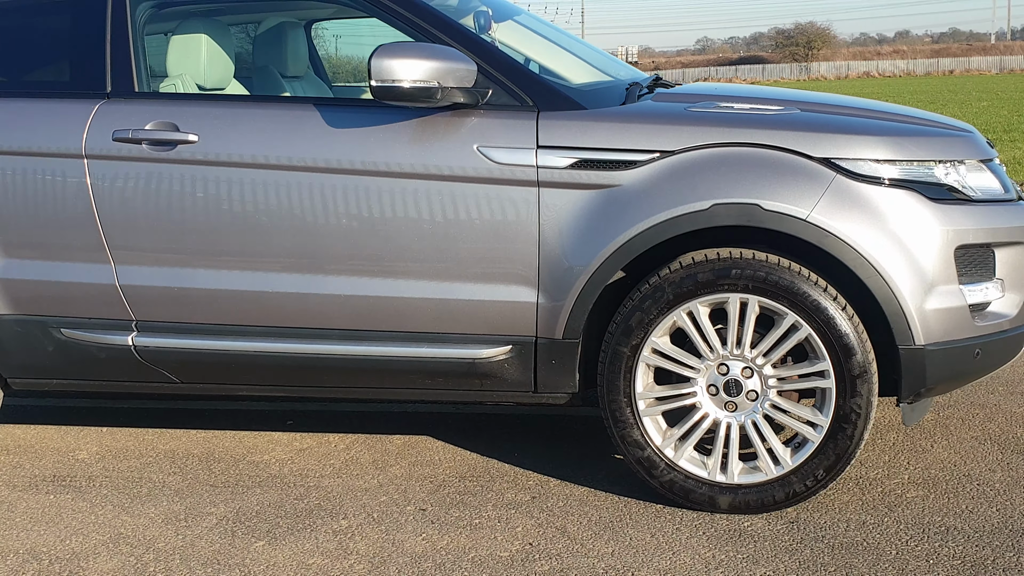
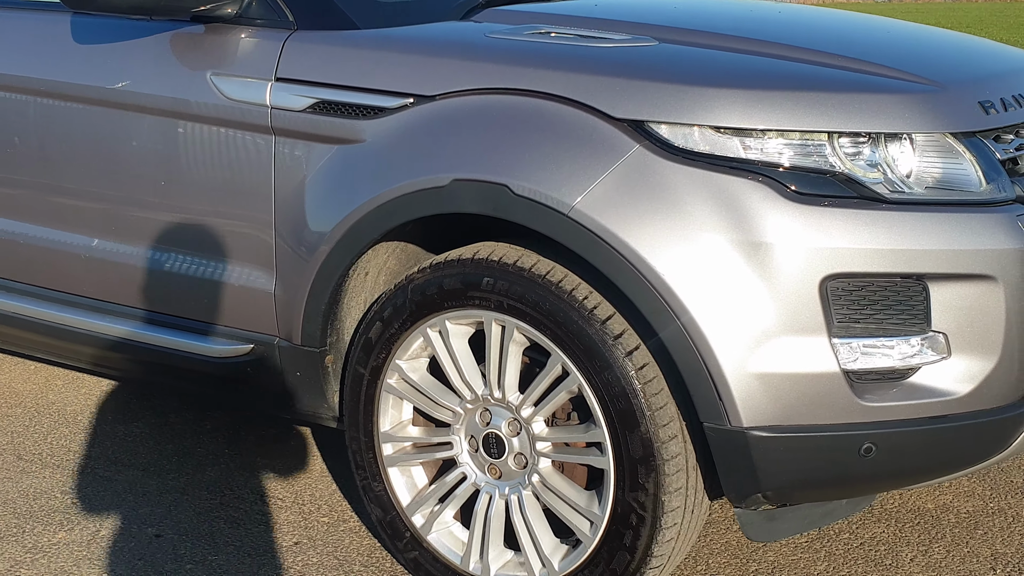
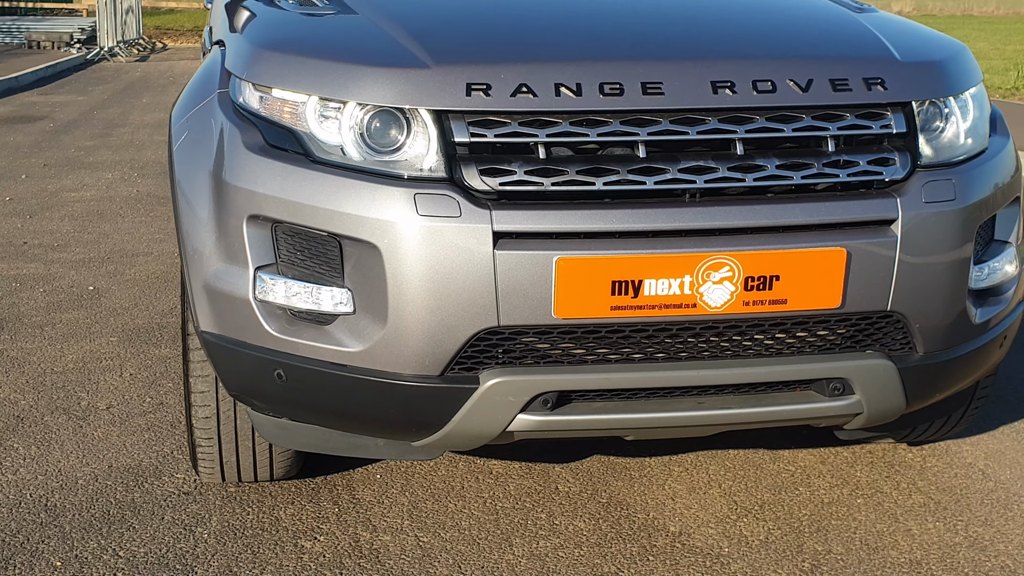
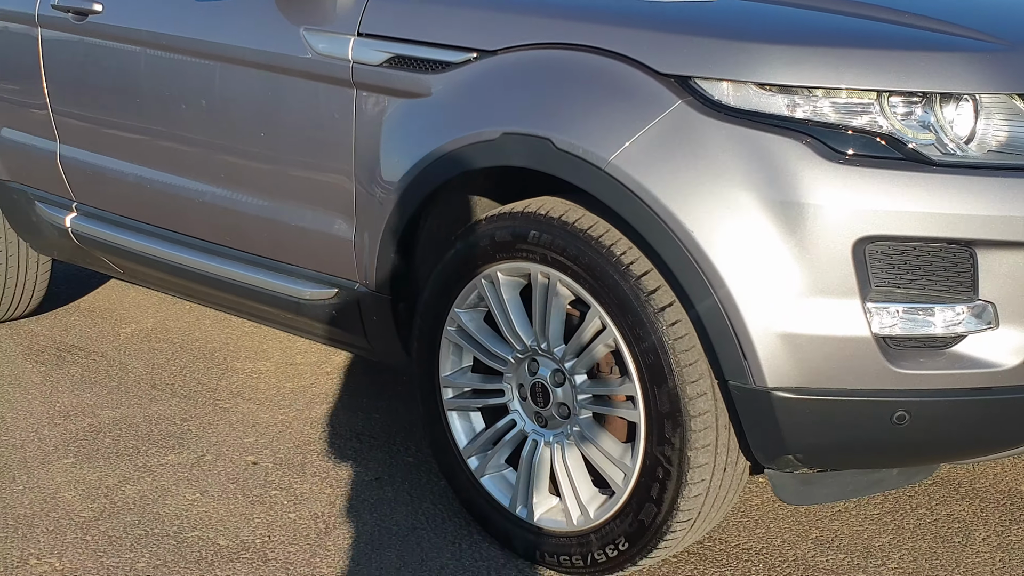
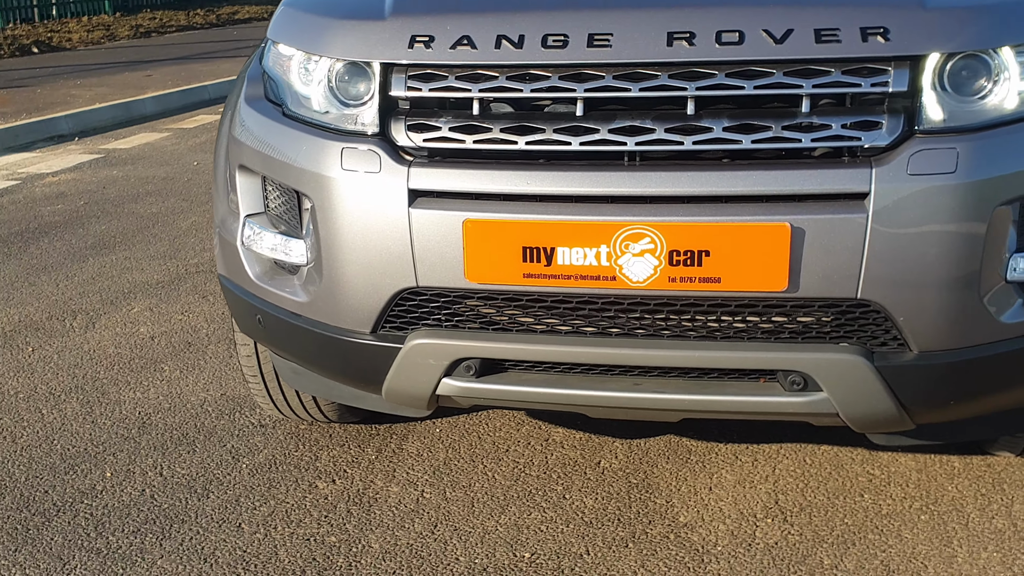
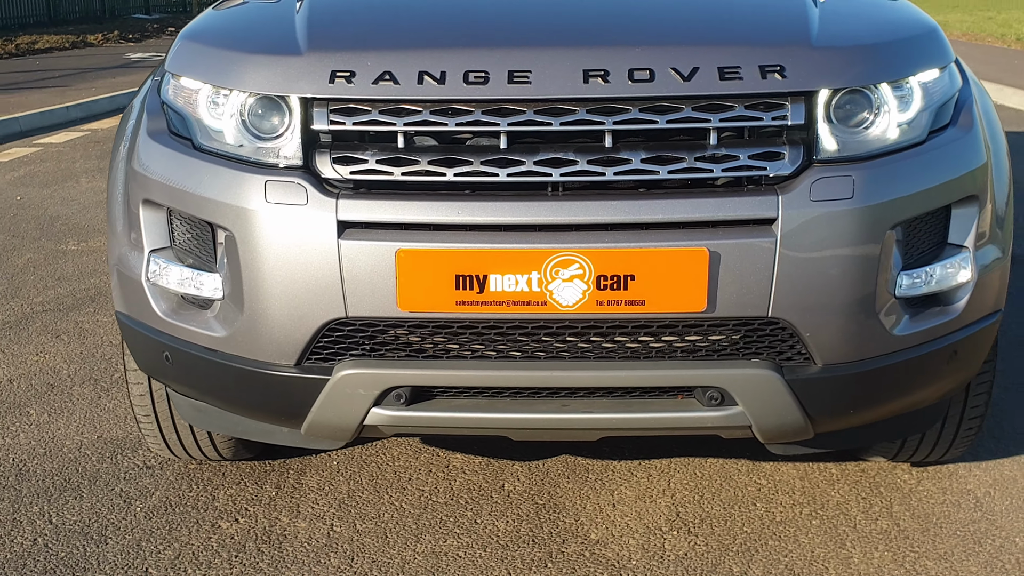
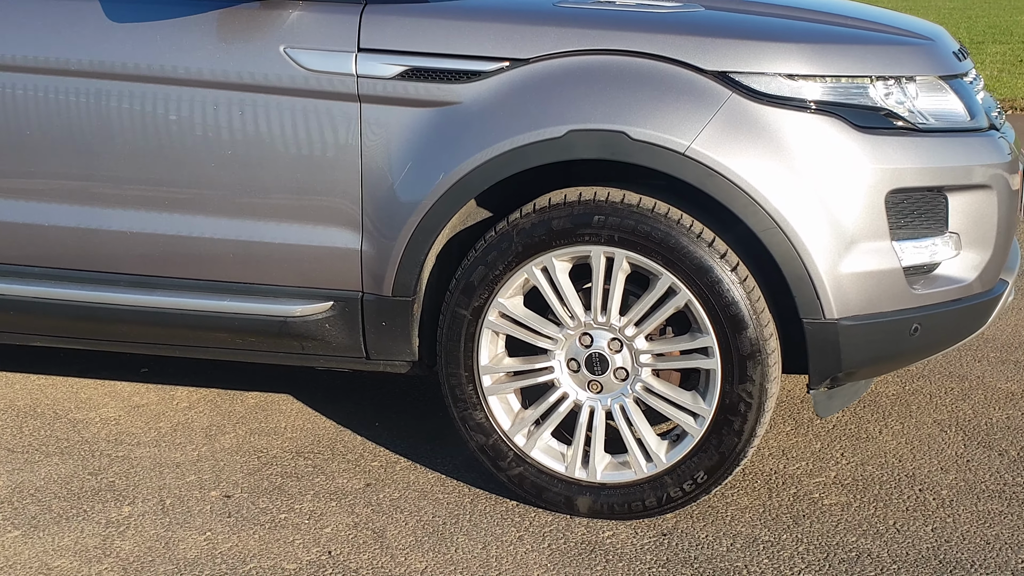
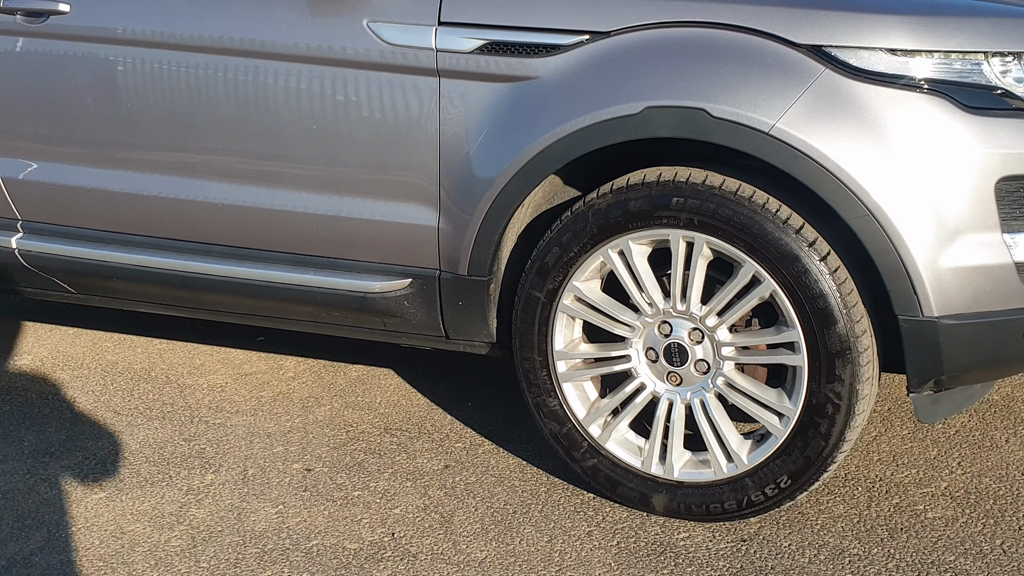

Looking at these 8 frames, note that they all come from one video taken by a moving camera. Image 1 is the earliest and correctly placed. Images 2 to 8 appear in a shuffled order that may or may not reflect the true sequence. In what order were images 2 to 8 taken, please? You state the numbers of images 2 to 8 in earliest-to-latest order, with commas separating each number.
7, 8, 2, 4, 3, 6, 5
